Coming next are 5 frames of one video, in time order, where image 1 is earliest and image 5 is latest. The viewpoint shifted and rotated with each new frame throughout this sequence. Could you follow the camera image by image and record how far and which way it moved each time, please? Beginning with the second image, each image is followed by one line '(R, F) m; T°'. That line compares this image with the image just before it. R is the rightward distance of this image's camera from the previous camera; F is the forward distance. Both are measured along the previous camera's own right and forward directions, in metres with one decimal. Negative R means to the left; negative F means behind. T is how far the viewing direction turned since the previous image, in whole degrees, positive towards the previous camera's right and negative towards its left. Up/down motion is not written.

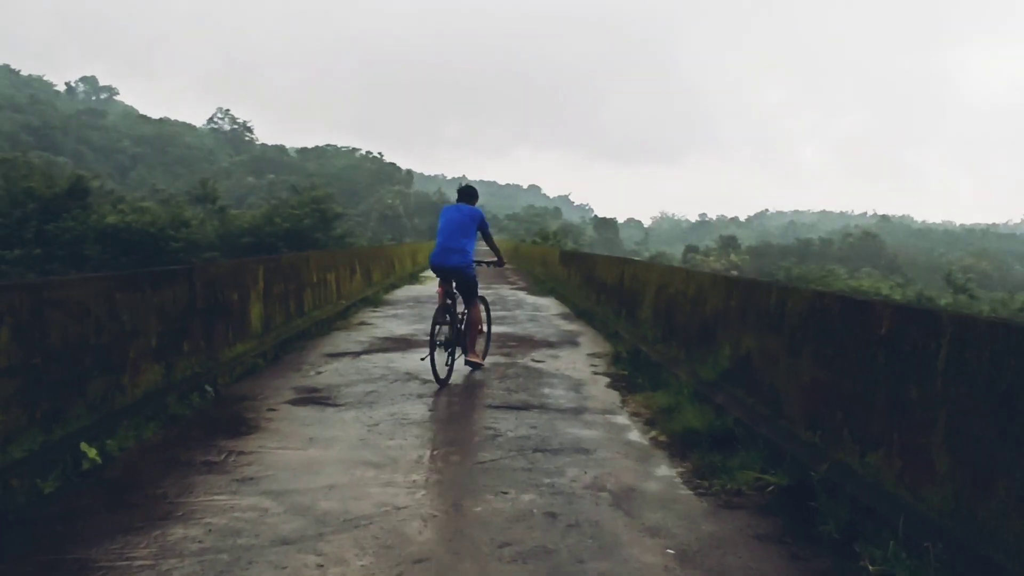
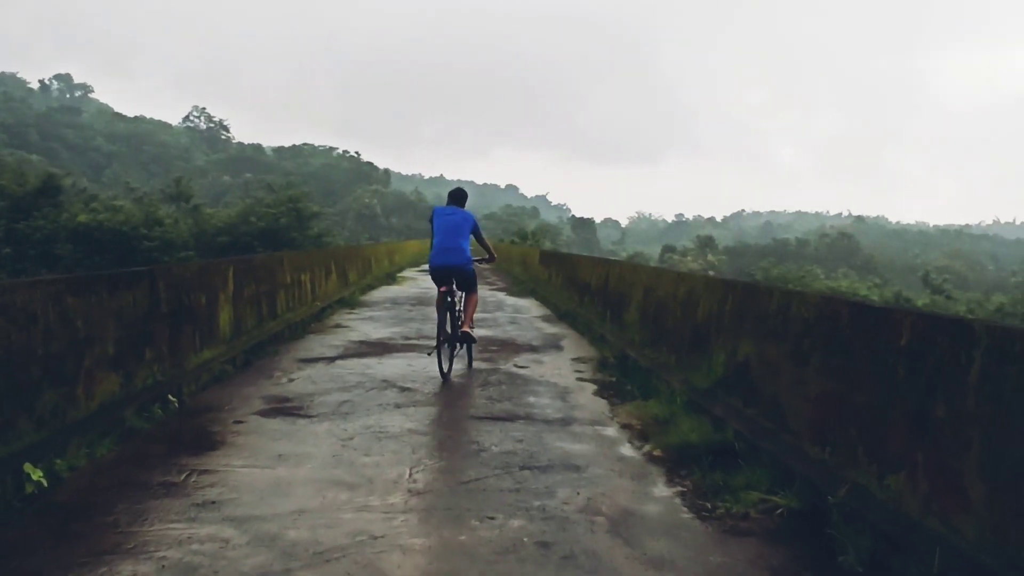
(0.0, +0.4) m; +1°
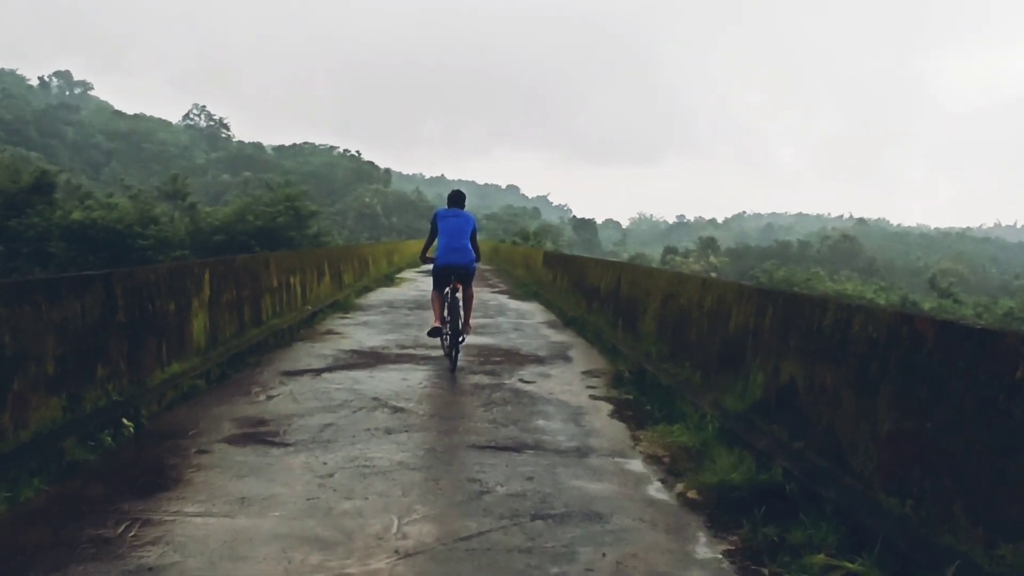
(0.0, +0.9) m; 0°
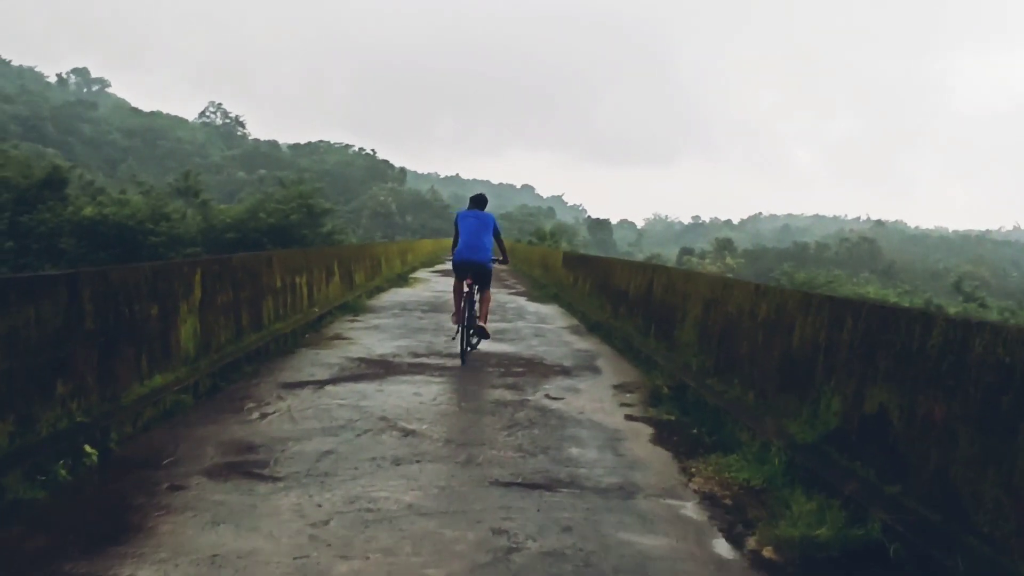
(-0.1, +0.9) m; -1°
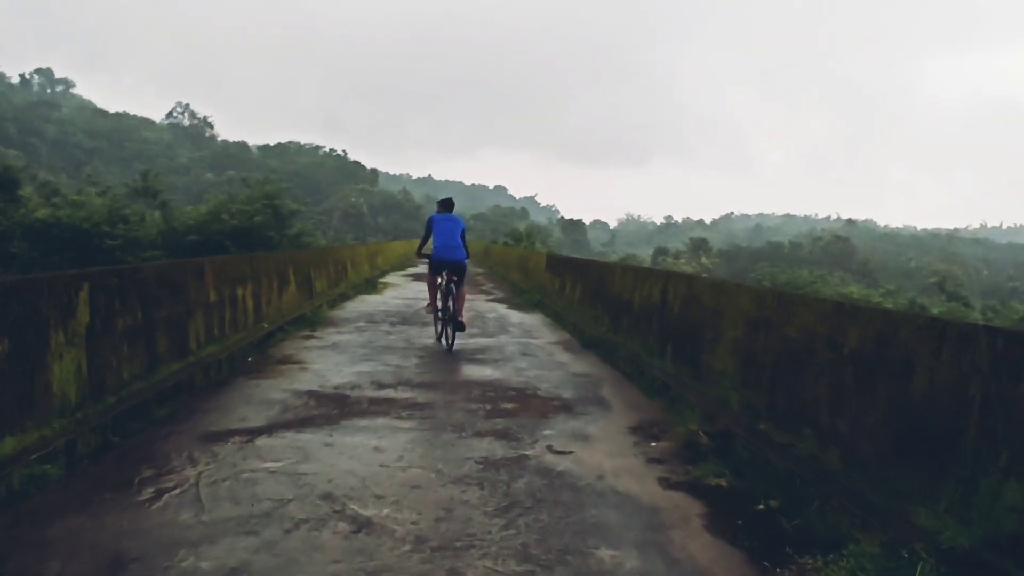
(-0.1, +1.8) m; +1°
